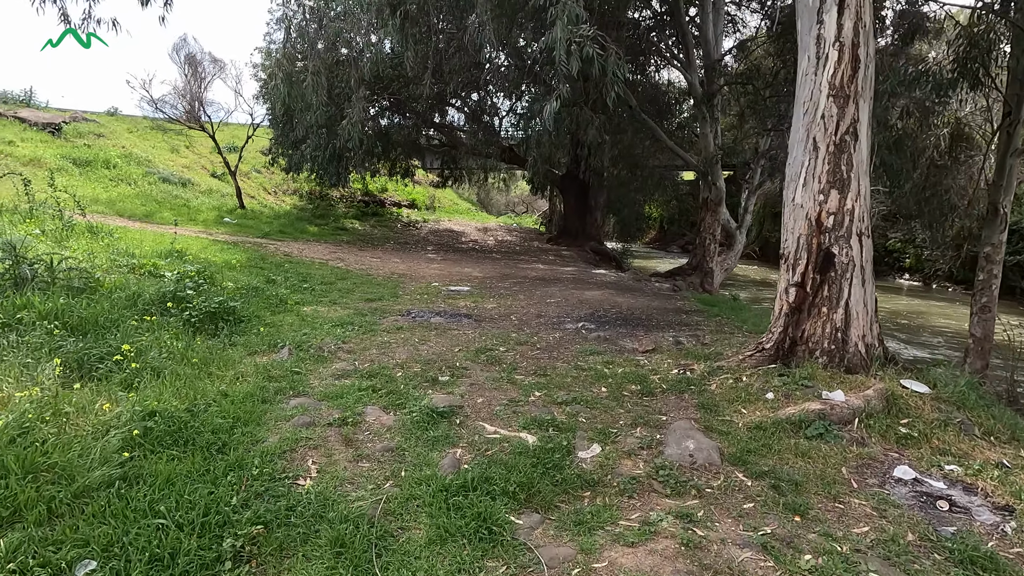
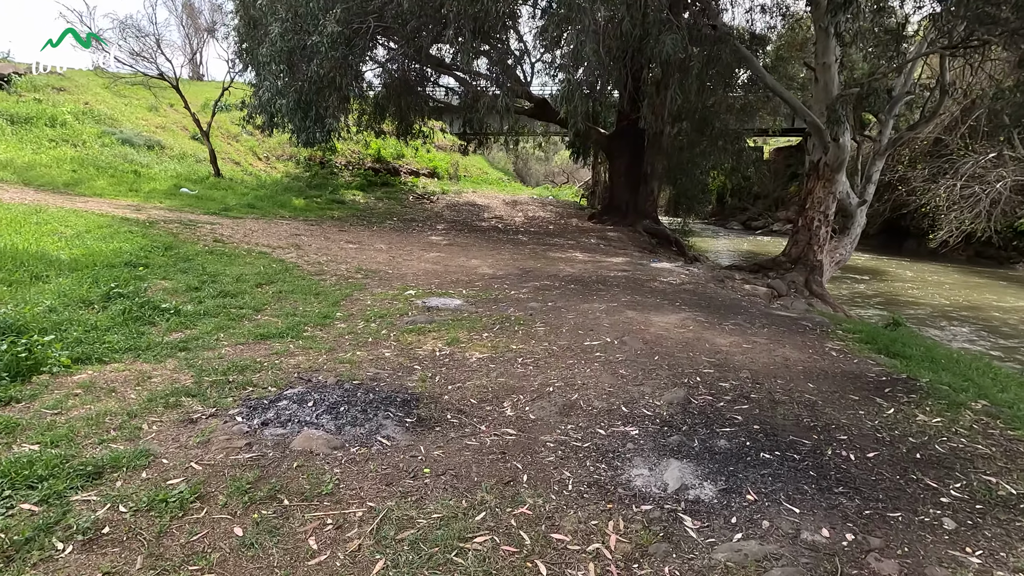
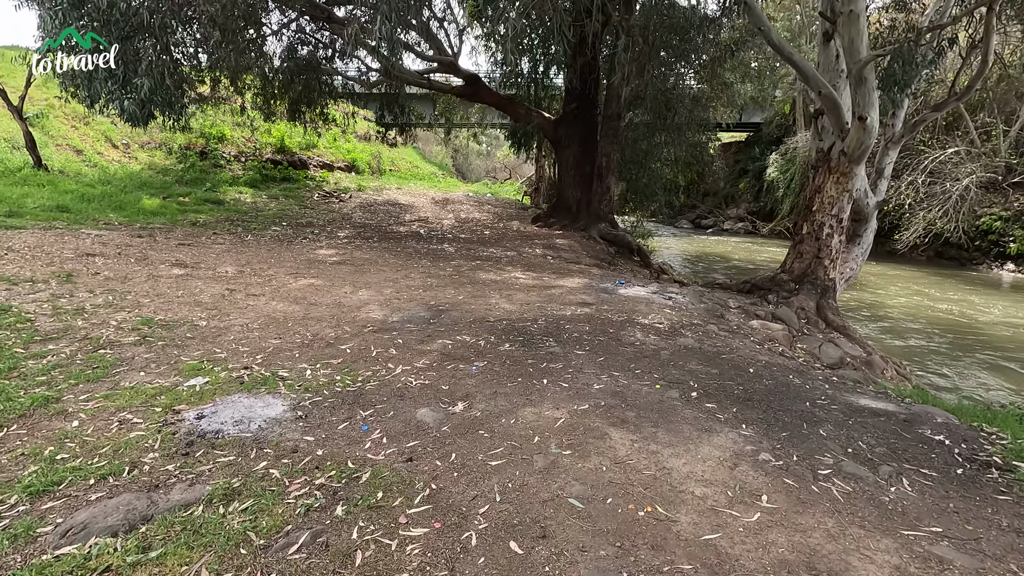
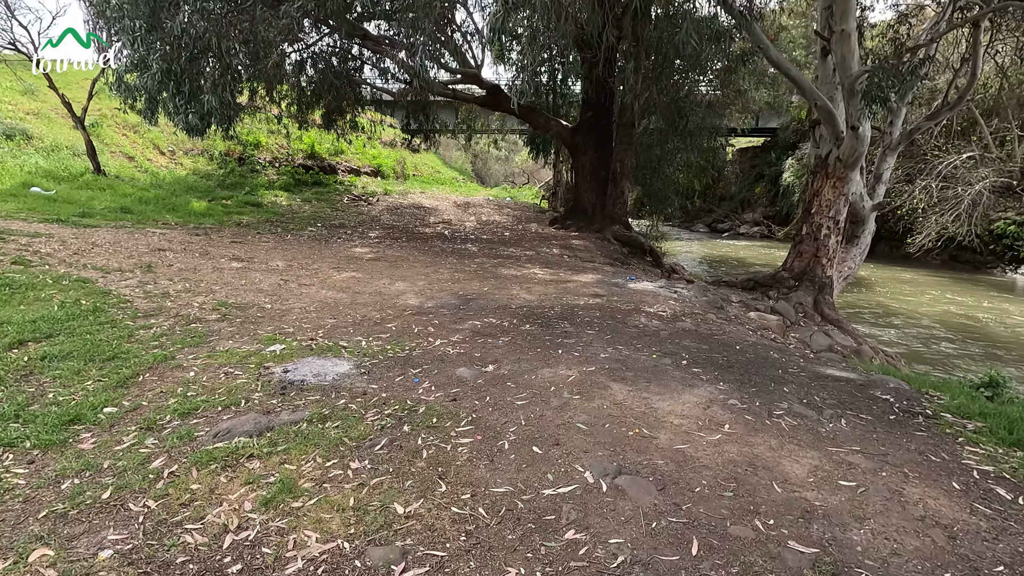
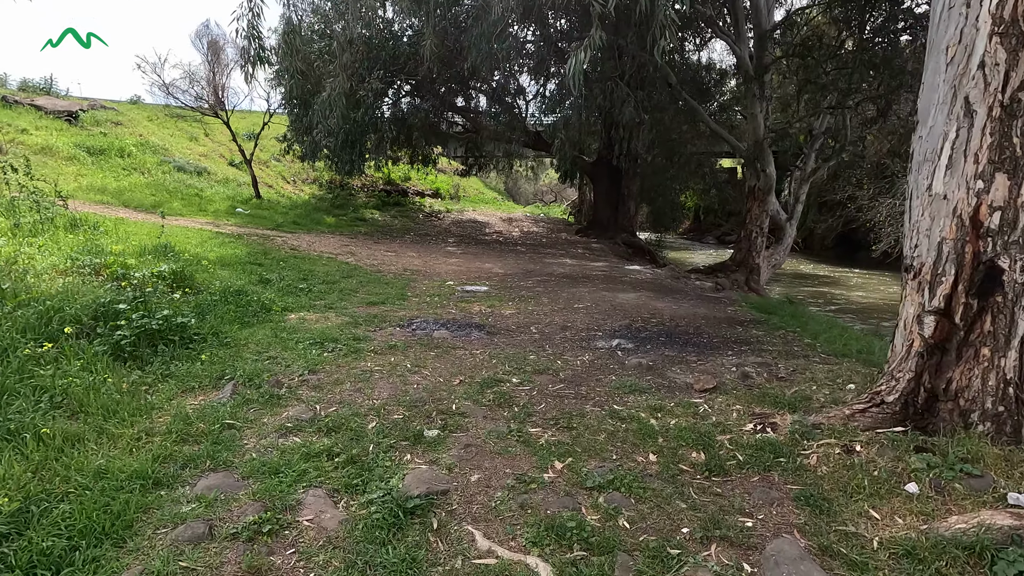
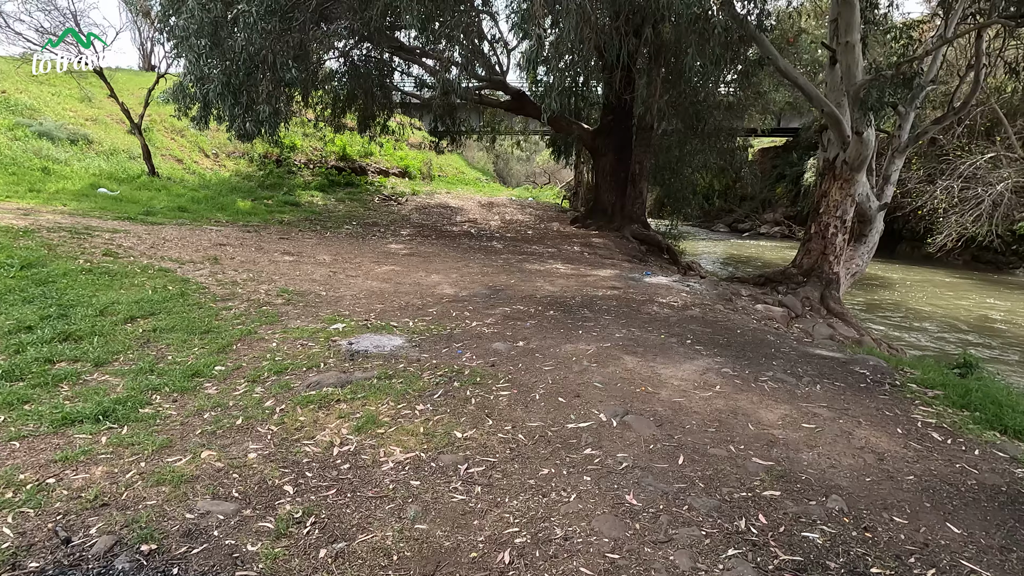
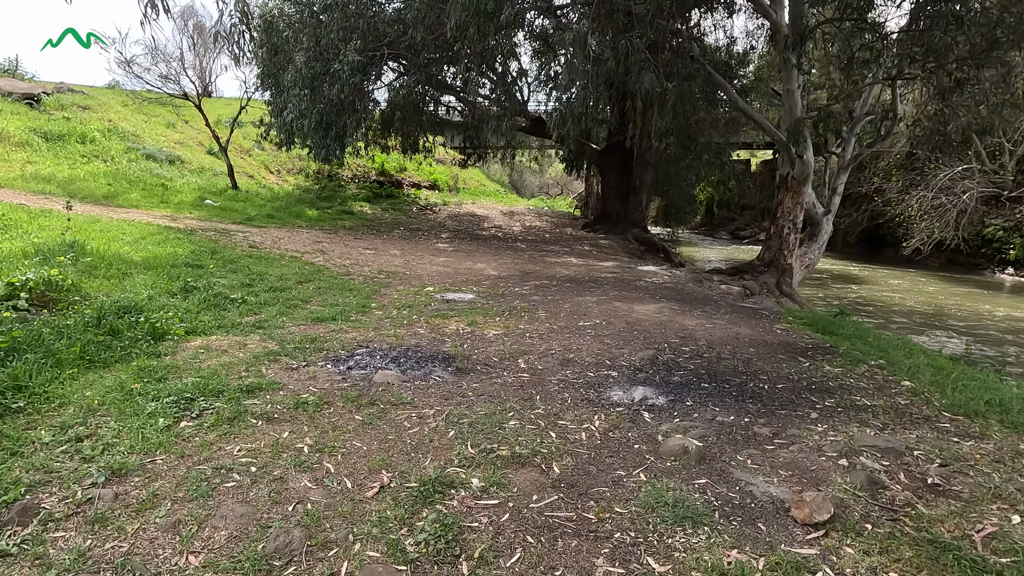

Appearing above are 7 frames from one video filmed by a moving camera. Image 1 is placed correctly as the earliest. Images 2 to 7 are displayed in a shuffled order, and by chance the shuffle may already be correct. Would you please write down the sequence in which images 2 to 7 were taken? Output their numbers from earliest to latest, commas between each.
5, 7, 2, 6, 4, 3
